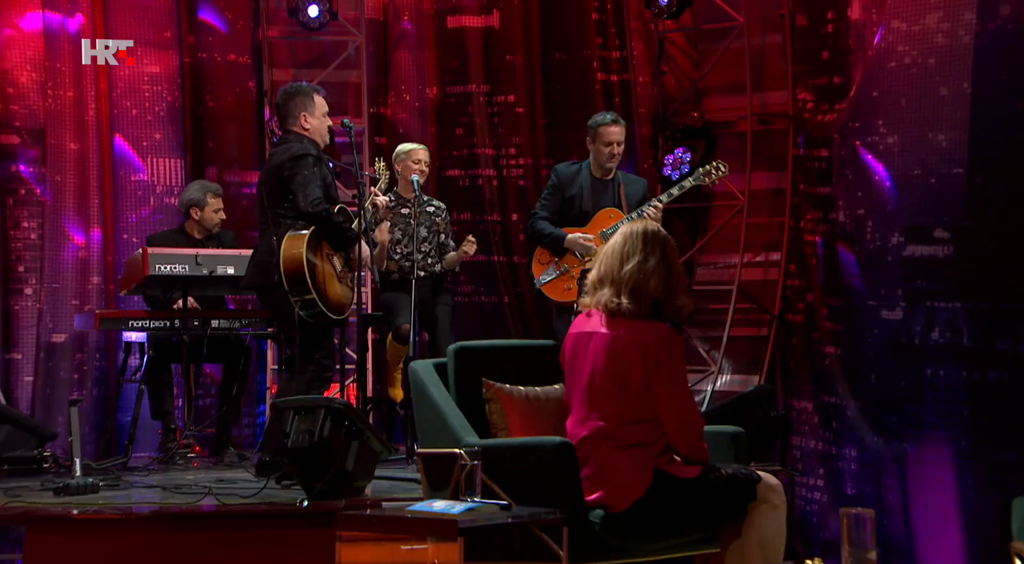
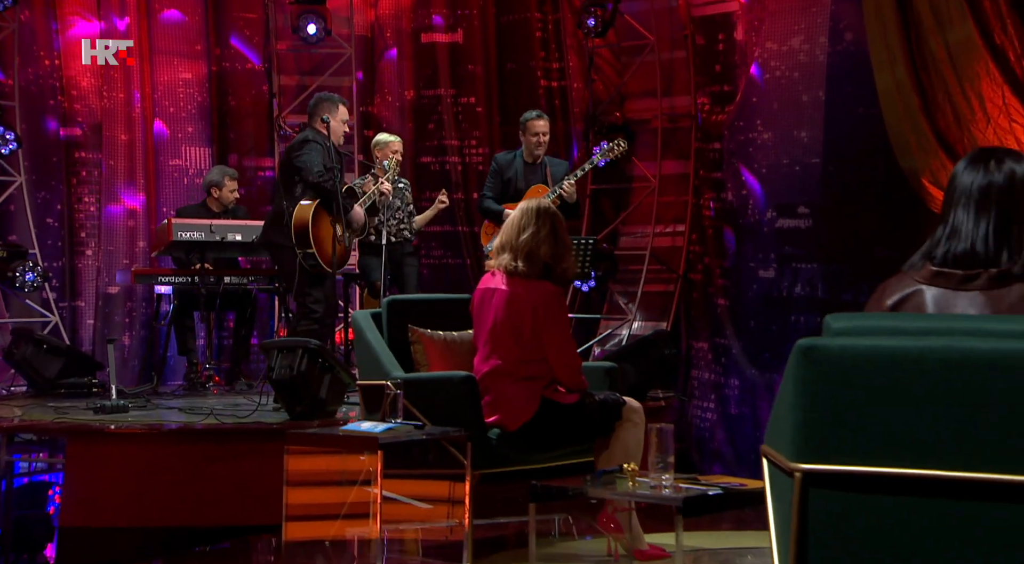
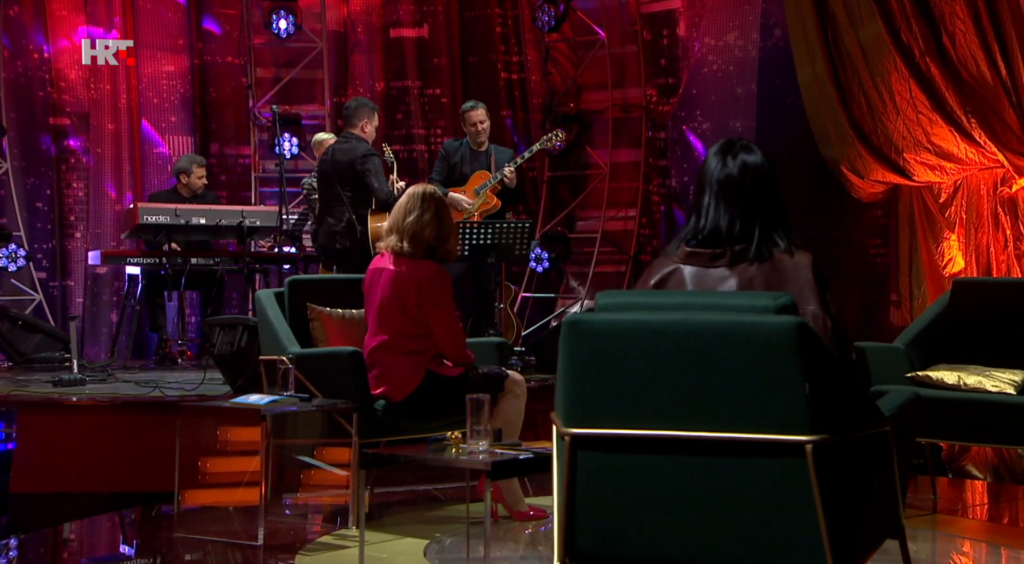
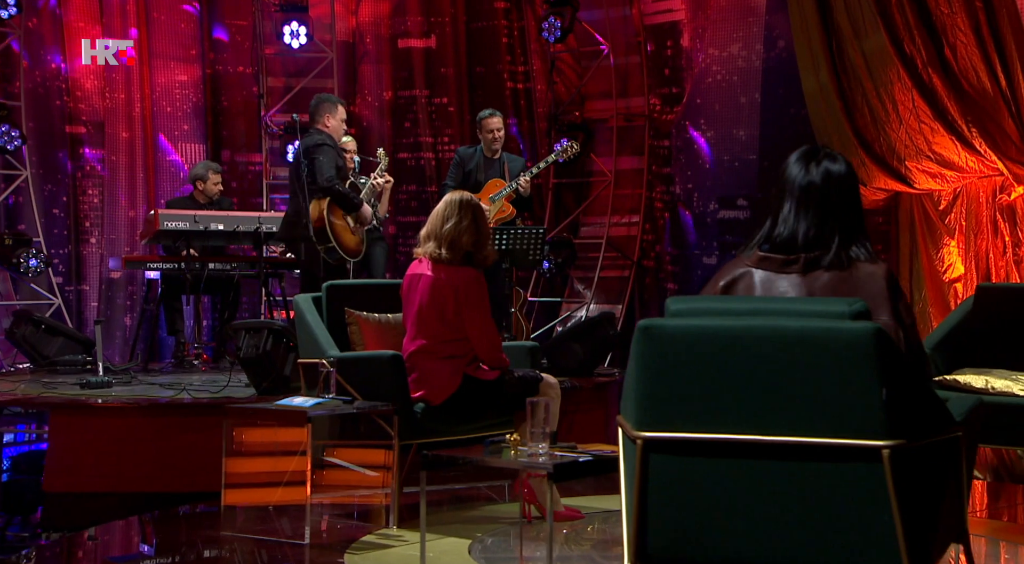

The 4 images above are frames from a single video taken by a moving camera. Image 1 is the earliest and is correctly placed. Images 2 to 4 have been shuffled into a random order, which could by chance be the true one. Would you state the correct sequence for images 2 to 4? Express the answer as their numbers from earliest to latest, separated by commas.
2, 4, 3
